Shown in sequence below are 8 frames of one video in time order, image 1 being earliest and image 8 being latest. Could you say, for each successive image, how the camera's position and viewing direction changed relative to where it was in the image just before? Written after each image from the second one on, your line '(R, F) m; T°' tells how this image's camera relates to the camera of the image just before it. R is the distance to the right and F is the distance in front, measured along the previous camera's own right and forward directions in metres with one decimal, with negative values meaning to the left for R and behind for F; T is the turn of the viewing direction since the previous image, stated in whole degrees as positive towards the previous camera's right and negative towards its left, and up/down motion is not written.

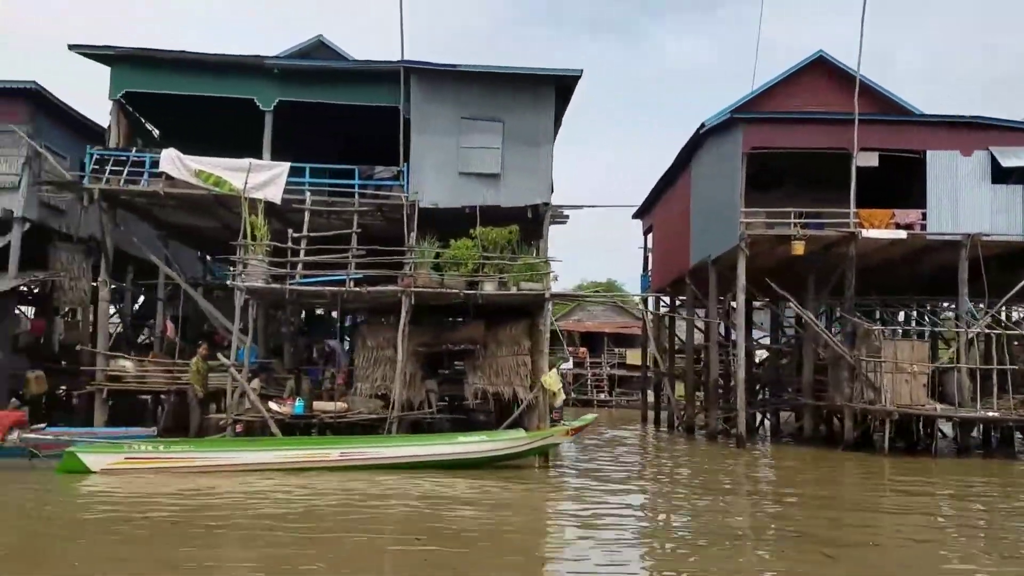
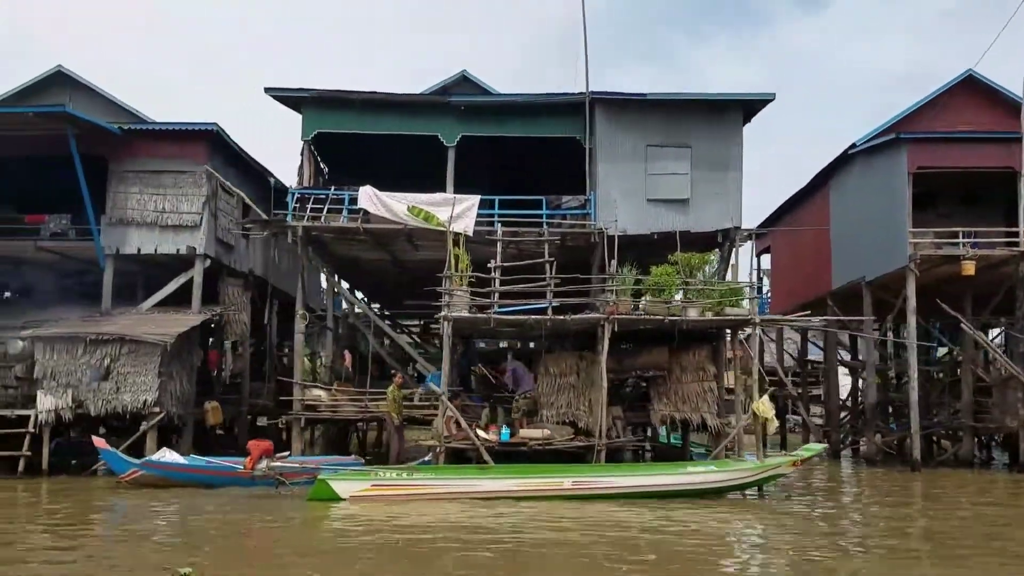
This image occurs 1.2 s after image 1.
(-2.1, -0.2) m; -4°
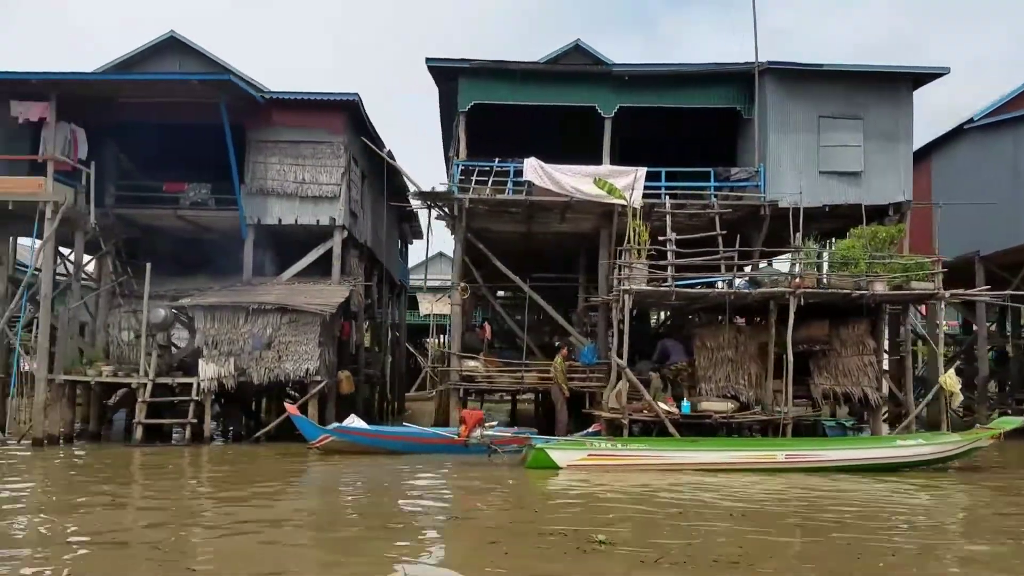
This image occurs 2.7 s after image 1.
(-2.7, 0.0) m; 0°
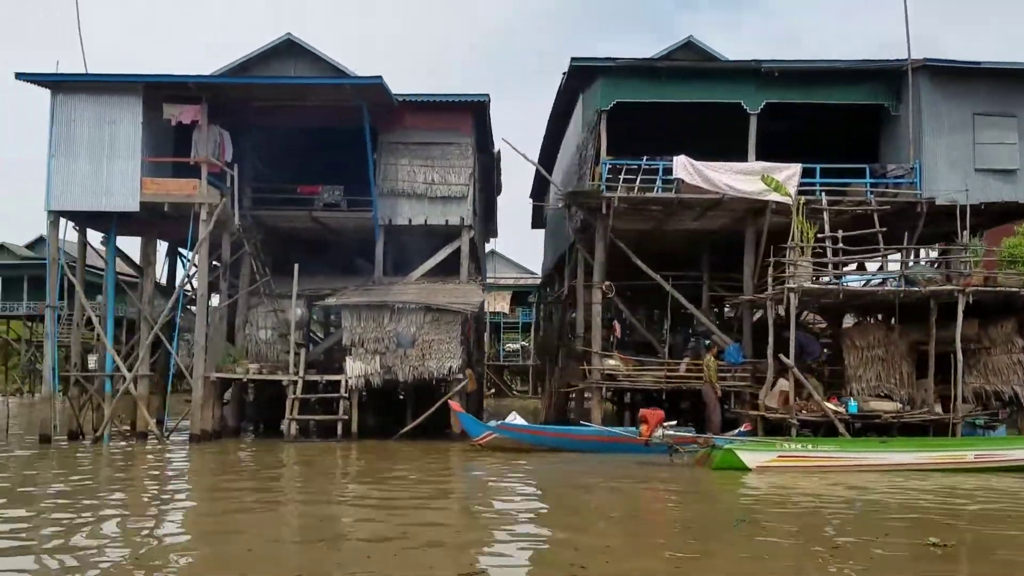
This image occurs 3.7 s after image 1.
(-2.0, -0.1) m; -2°
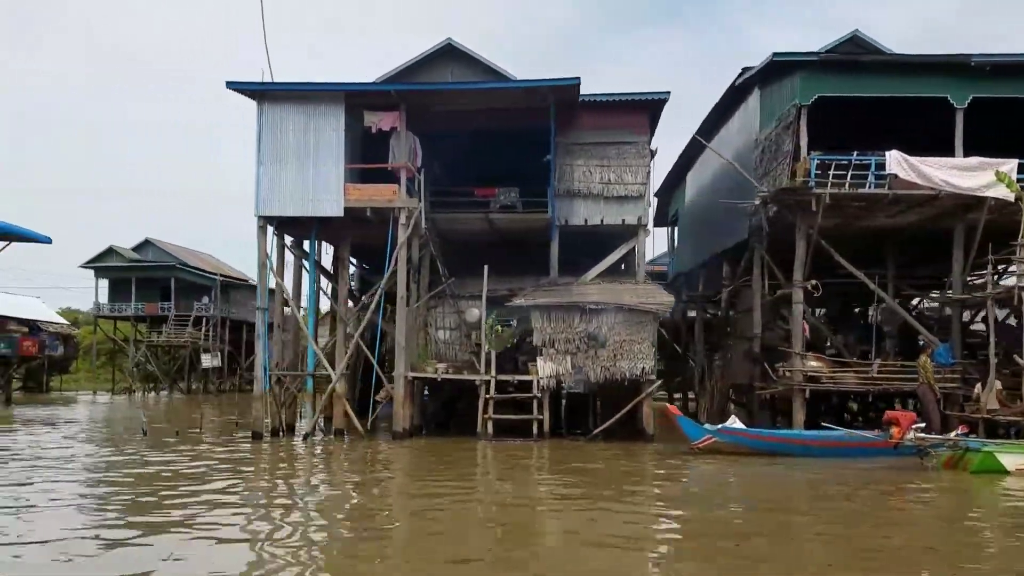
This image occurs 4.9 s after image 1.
(-2.2, -0.2) m; -4°
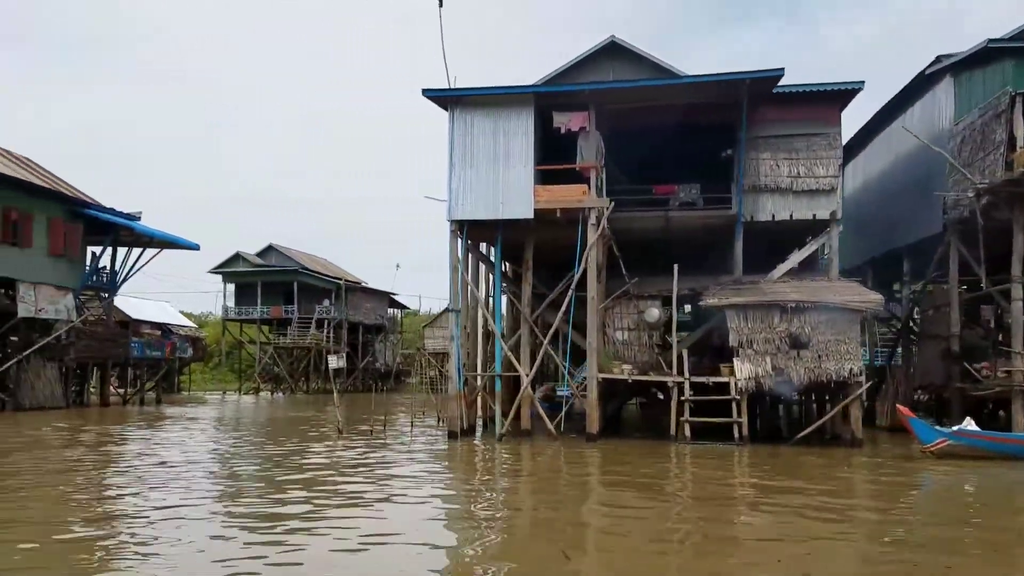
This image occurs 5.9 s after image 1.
(-1.7, +0.1) m; -6°
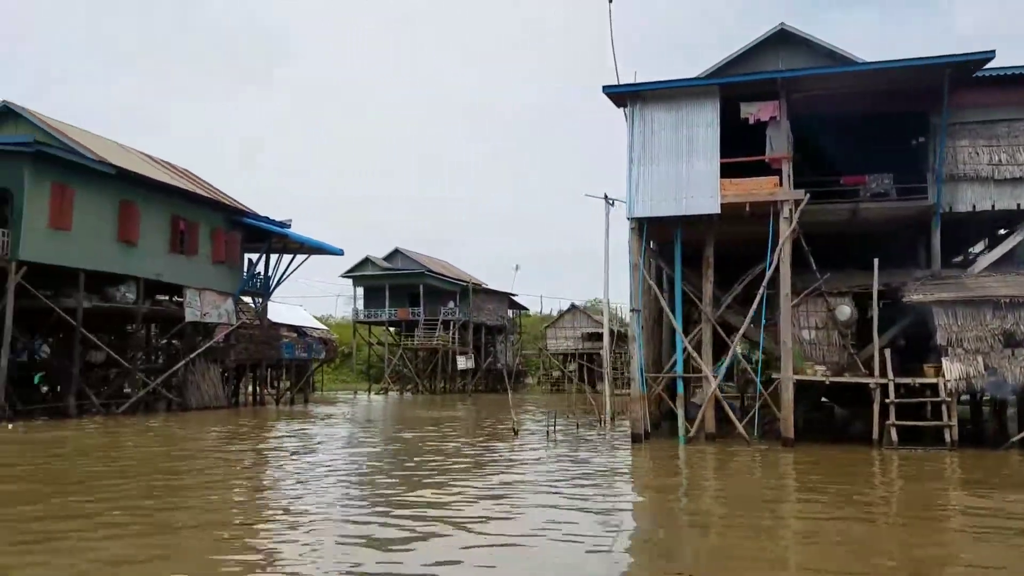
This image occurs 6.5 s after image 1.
(-1.3, 0.0) m; -7°
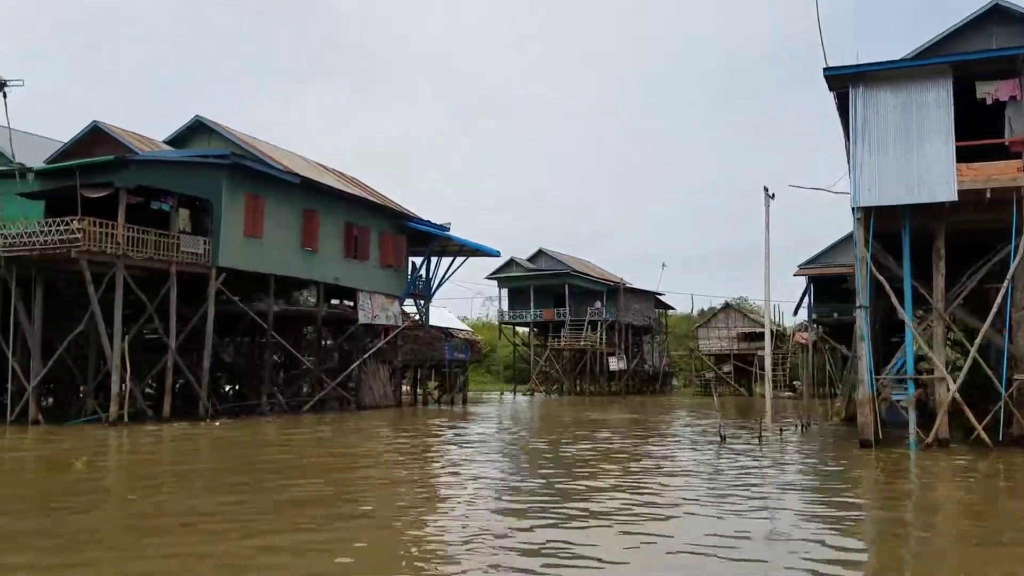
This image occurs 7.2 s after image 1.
(-1.2, +0.1) m; -8°
